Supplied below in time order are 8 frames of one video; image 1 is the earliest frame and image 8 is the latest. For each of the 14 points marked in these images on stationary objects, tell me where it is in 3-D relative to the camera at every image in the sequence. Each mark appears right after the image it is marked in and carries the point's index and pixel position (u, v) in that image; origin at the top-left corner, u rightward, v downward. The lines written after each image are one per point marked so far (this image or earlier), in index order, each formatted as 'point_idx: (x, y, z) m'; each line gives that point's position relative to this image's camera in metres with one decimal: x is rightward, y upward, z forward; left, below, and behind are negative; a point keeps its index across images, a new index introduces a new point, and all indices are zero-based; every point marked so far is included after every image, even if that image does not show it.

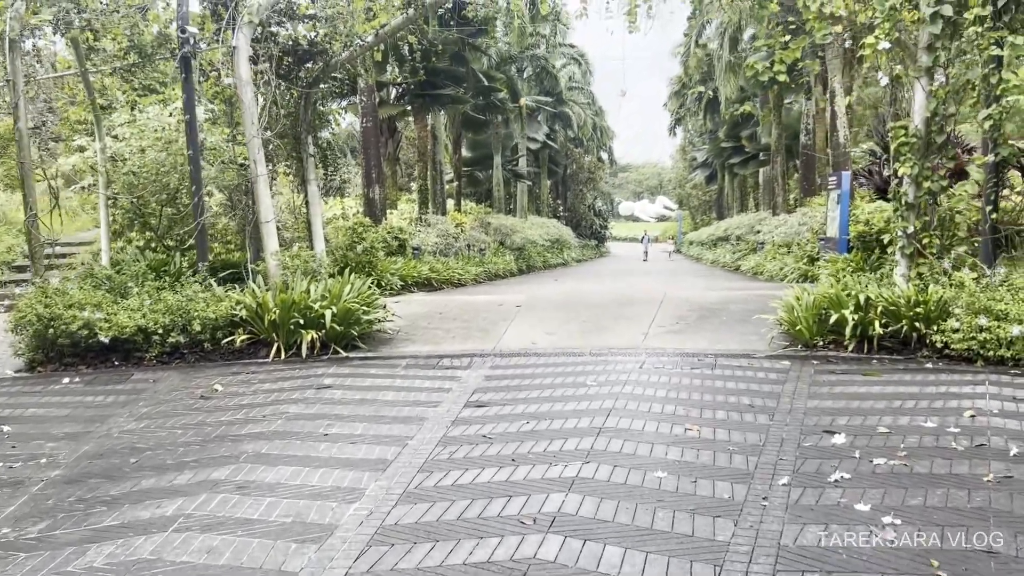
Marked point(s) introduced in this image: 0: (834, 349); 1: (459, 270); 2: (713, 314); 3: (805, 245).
0: (+2.5, -0.5, +6.3) m
1: (-1.0, +0.3, +14.8) m
2: (+2.0, -0.3, +8.4) m
3: (+5.1, +0.7, +14.6) m
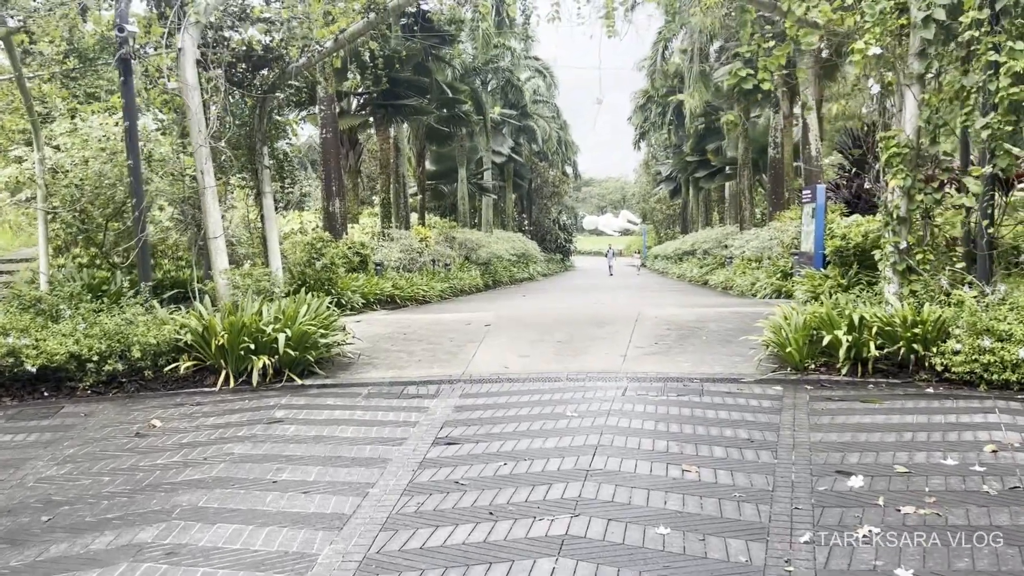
0: (+2.3, -0.6, +5.9) m
1: (-1.5, 0.0, +14.3) m
2: (+1.7, -0.5, +8.0) m
3: (+4.5, +0.5, +14.3) m
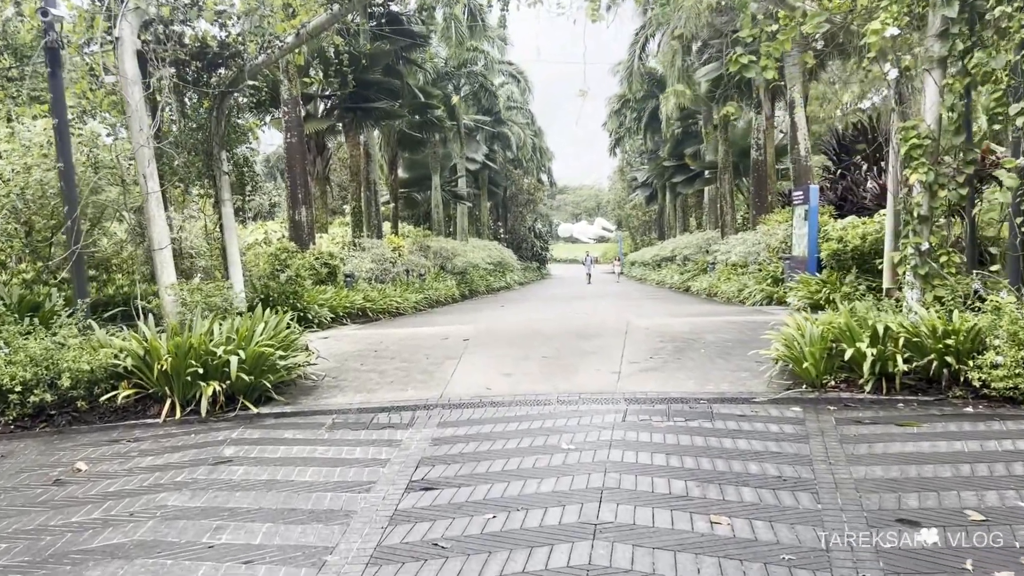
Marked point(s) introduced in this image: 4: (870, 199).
0: (+2.1, -0.7, +5.3) m
1: (-1.9, -0.2, +13.6) m
2: (+1.6, -0.5, +7.3) m
3: (+4.2, +0.4, +13.8) m
4: (+5.6, +1.3, +13.1) m
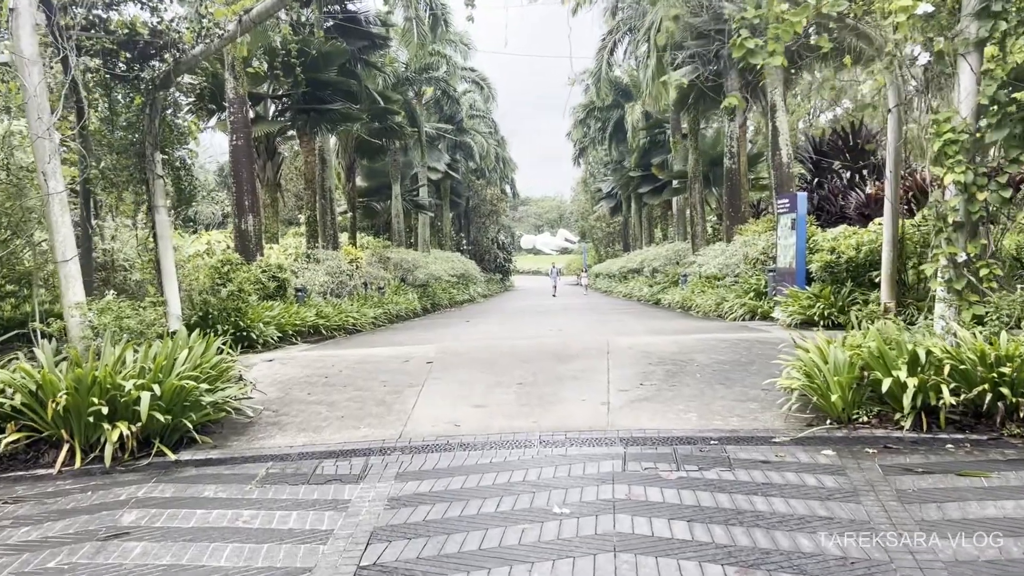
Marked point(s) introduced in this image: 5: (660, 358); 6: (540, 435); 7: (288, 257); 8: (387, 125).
0: (+2.0, -0.8, +4.5) m
1: (-2.4, -0.4, +12.6) m
2: (+1.3, -0.7, +6.5) m
3: (+3.6, +0.2, +13.0) m
4: (+5.1, +1.1, +12.5) m
5: (+1.3, -0.6, +7.2) m
6: (+0.2, -0.9, +4.8) m
7: (-4.0, +0.6, +14.6) m
8: (-3.0, +4.0, +20.0) m
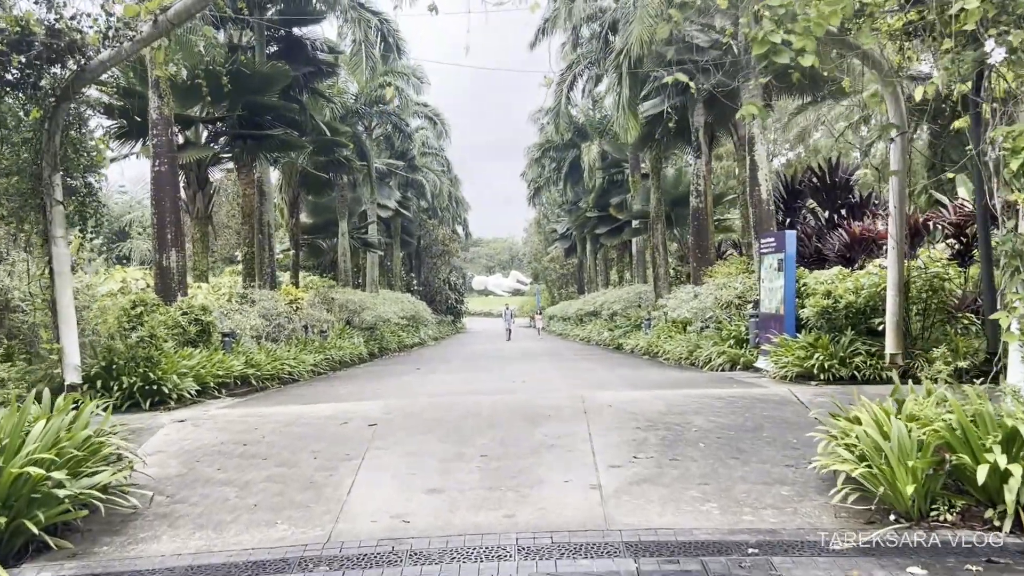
0: (+1.9, -1.0, +3.4) m
1: (-3.0, -1.0, +11.2) m
2: (+1.1, -1.0, +5.3) m
3: (+3.0, -0.5, +12.1) m
4: (+4.5, +0.5, +11.6) m
5: (+1.0, -1.0, +6.0) m
6: (0.0, -1.1, +3.6) m
7: (-4.7, -0.1, +13.2) m
8: (-4.0, +3.0, +18.8) m
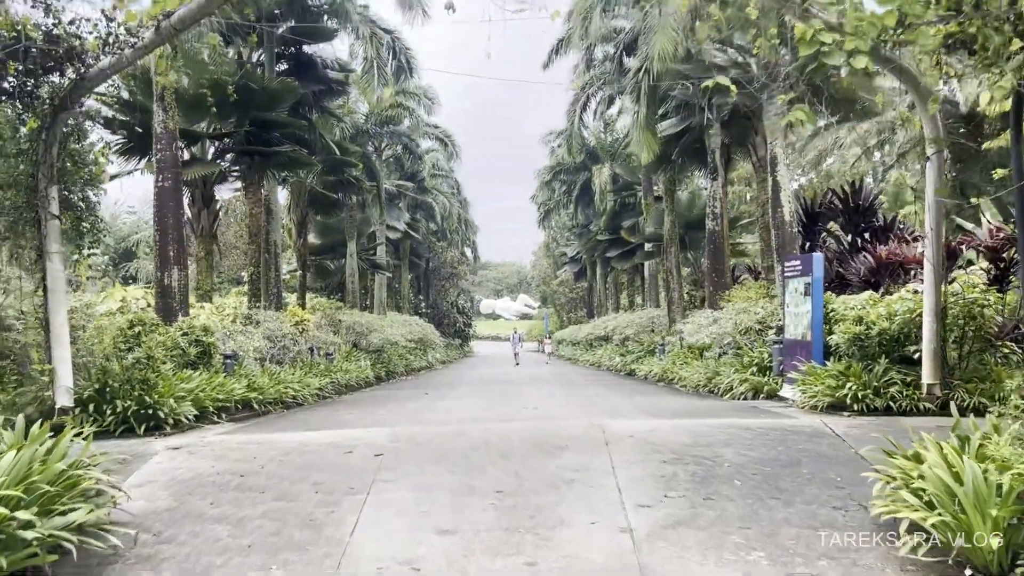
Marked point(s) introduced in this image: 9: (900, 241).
0: (+2.0, -1.1, +3.0) m
1: (-2.9, -1.3, +10.8) m
2: (+1.2, -1.1, +4.9) m
3: (+3.2, -0.9, +11.6) m
4: (+4.7, +0.1, +11.2) m
5: (+1.1, -1.1, +5.6) m
6: (+0.1, -1.2, +3.2) m
7: (-4.5, -0.5, +12.8) m
8: (-3.8, +2.5, +18.5) m
9: (+5.5, +0.7, +11.6) m
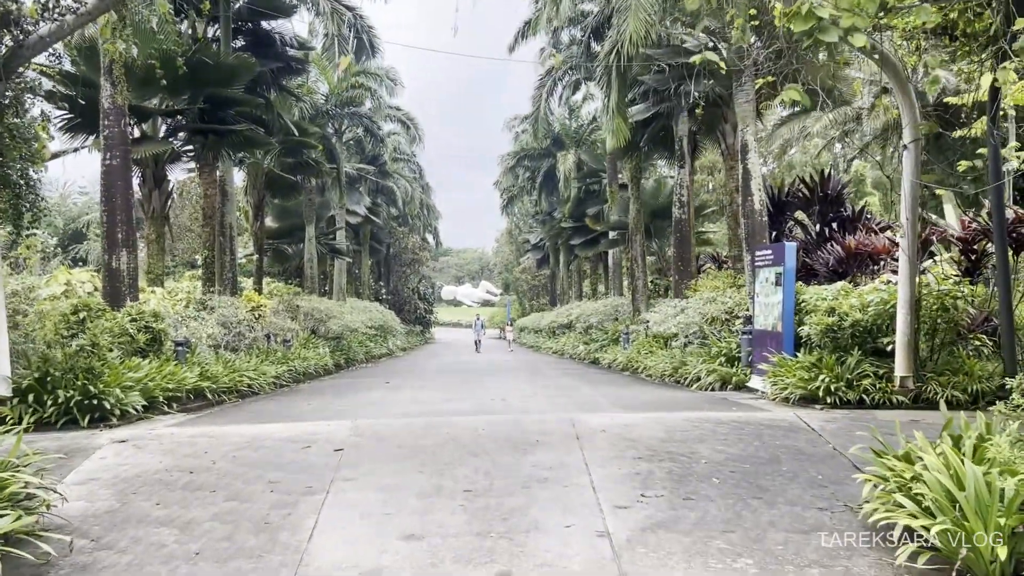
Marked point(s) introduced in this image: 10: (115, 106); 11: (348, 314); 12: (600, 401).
0: (+1.9, -1.1, +2.8) m
1: (-3.3, -1.1, +10.4) m
2: (+1.0, -1.1, +4.7) m
3: (+2.7, -0.7, +11.5) m
4: (+4.2, +0.3, +11.2) m
5: (+0.9, -1.1, +5.4) m
6: (0.0, -1.1, +2.9) m
7: (-5.0, -0.2, +12.3) m
8: (-4.6, +2.8, +18.0) m
9: (+5.0, +0.8, +11.6) m
10: (-4.7, +2.1, +9.7) m
11: (-3.7, -0.6, +18.5) m
12: (+0.9, -1.1, +8.2) m
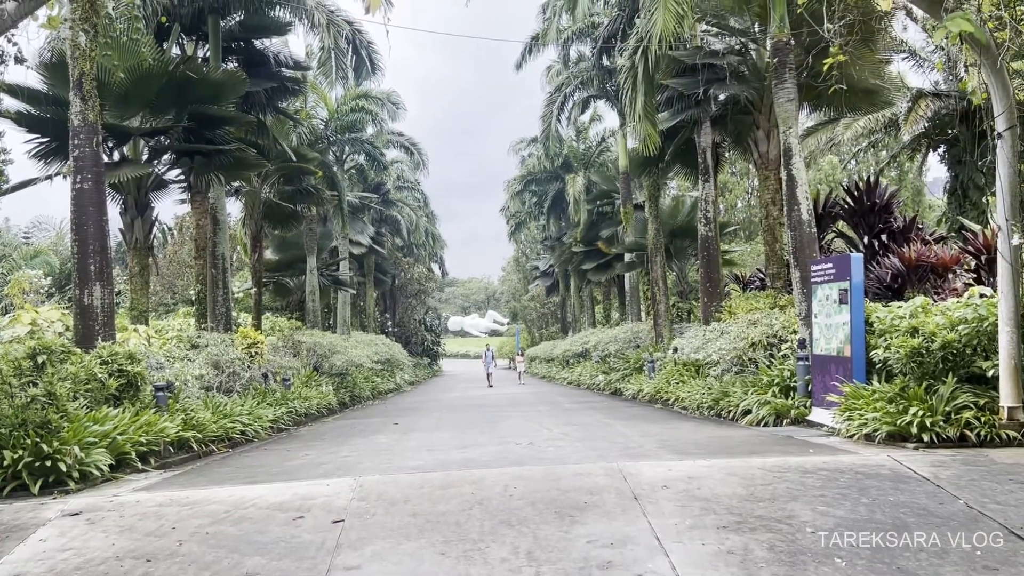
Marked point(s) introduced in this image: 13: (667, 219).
0: (+2.1, -1.0, +1.6) m
1: (-3.0, -1.5, +9.3) m
2: (+1.3, -1.1, +3.5) m
3: (+2.9, -1.0, +10.3) m
4: (+4.5, 0.0, +10.0) m
5: (+1.1, -1.2, +4.2) m
6: (+0.2, -1.2, +1.7) m
7: (-4.8, -0.7, +11.2) m
8: (-4.3, +2.1, +17.0) m
9: (+5.2, +0.6, +10.4) m
10: (-4.5, +1.7, +8.7) m
11: (-3.4, -1.3, +17.3) m
12: (+1.1, -1.3, +7.0) m
13: (+3.4, +1.5, +18.4) m
